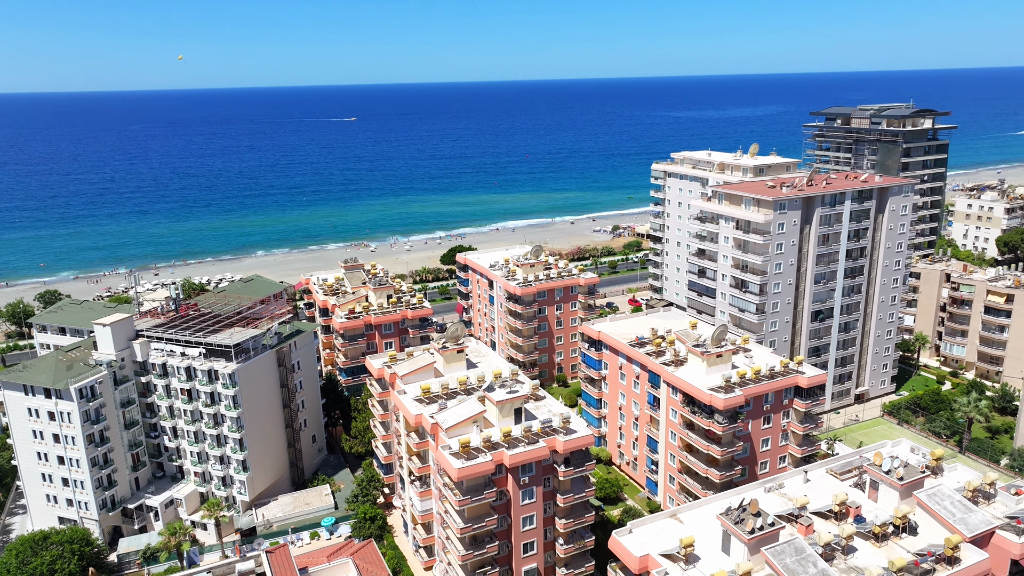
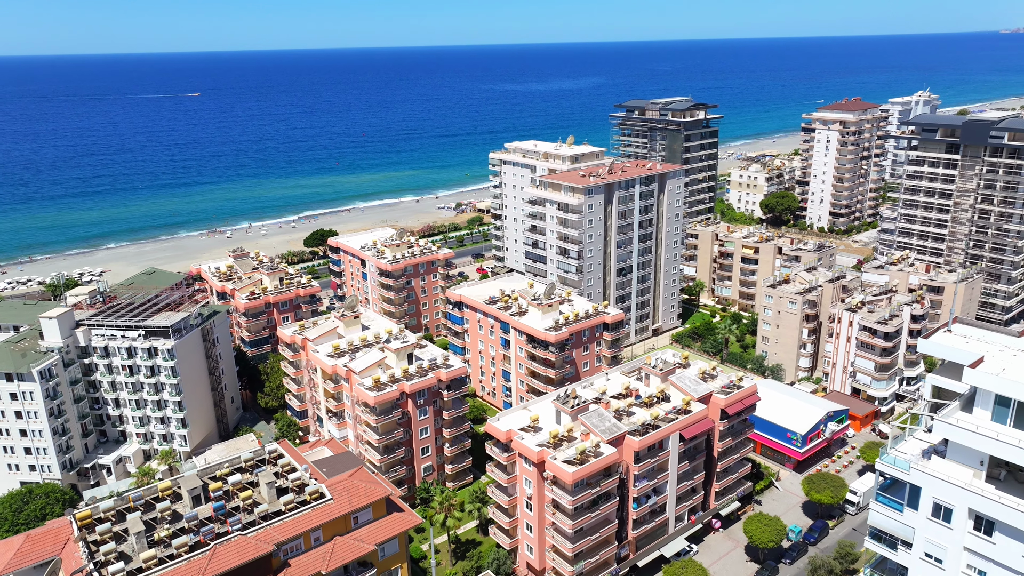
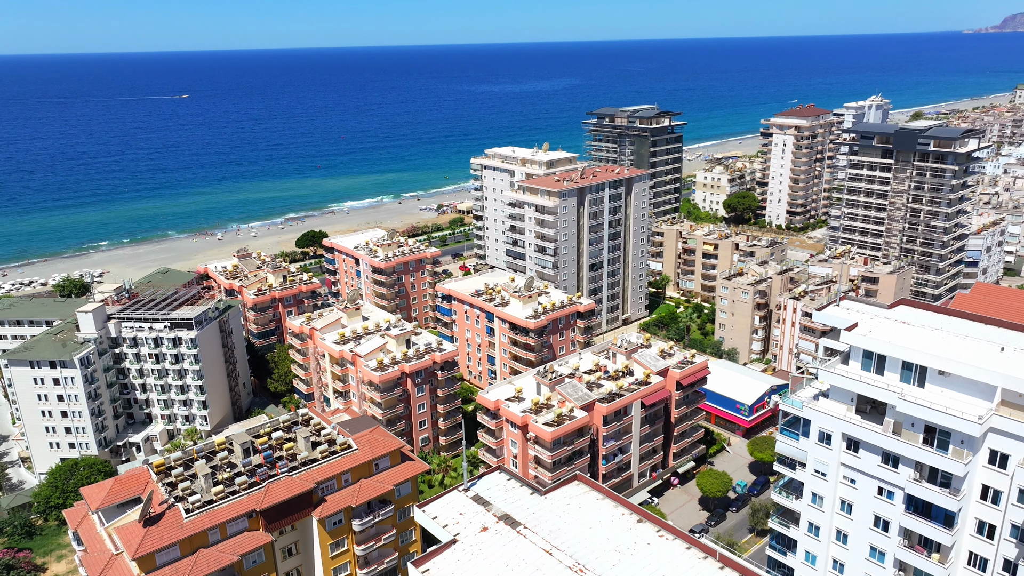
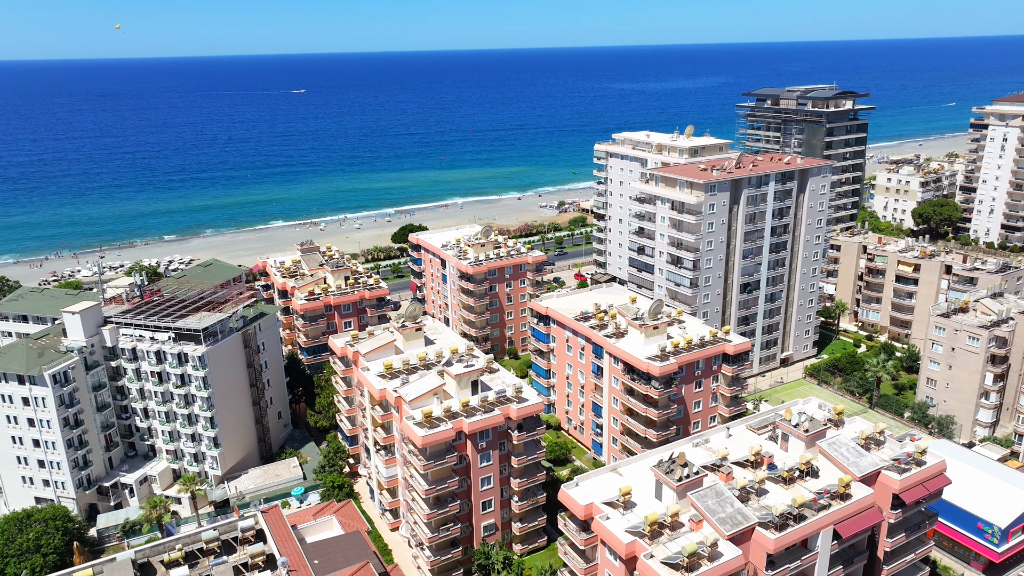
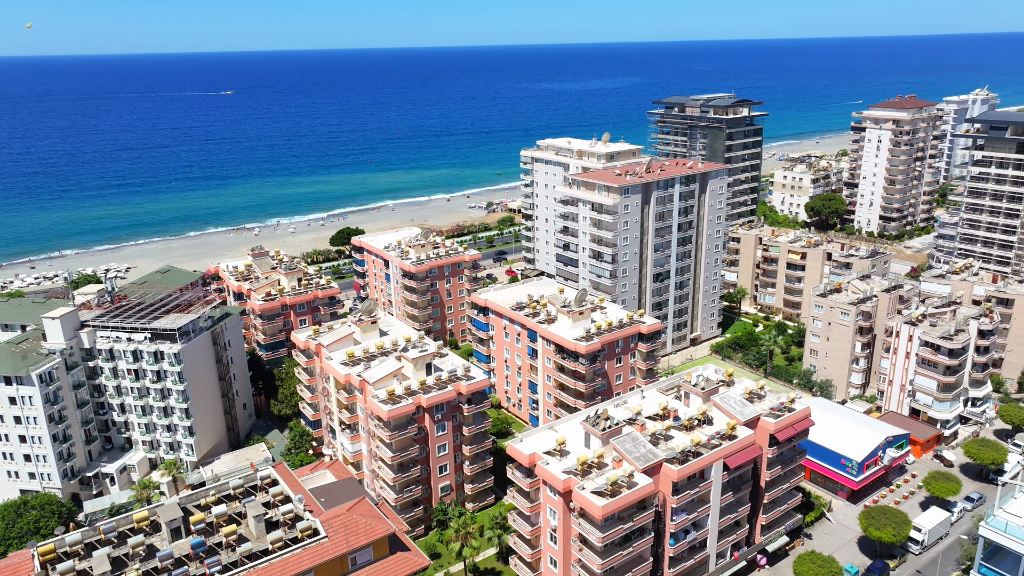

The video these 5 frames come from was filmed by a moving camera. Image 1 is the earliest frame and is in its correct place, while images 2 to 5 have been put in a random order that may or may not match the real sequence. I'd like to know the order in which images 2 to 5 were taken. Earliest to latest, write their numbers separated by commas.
4, 5, 2, 3
